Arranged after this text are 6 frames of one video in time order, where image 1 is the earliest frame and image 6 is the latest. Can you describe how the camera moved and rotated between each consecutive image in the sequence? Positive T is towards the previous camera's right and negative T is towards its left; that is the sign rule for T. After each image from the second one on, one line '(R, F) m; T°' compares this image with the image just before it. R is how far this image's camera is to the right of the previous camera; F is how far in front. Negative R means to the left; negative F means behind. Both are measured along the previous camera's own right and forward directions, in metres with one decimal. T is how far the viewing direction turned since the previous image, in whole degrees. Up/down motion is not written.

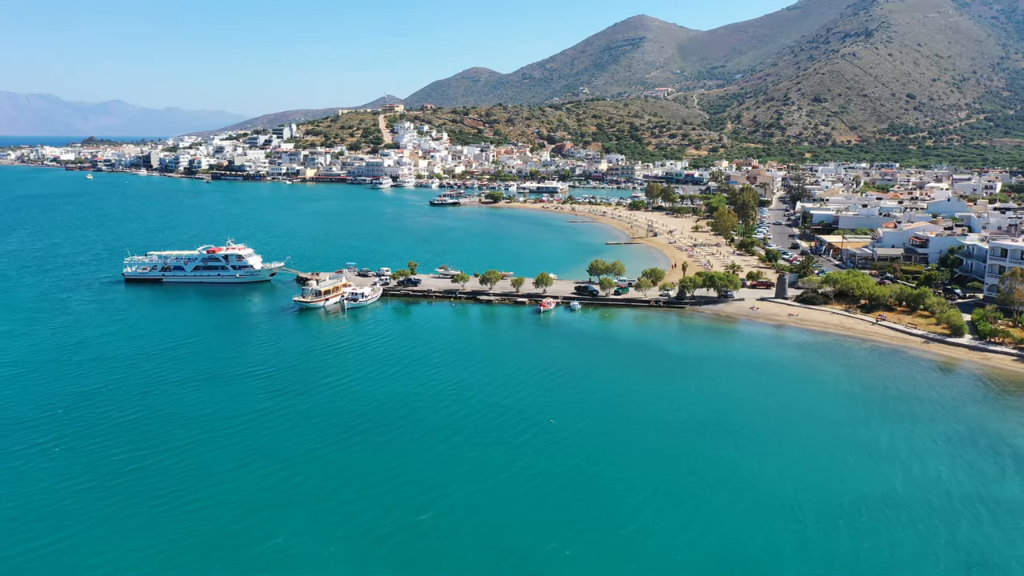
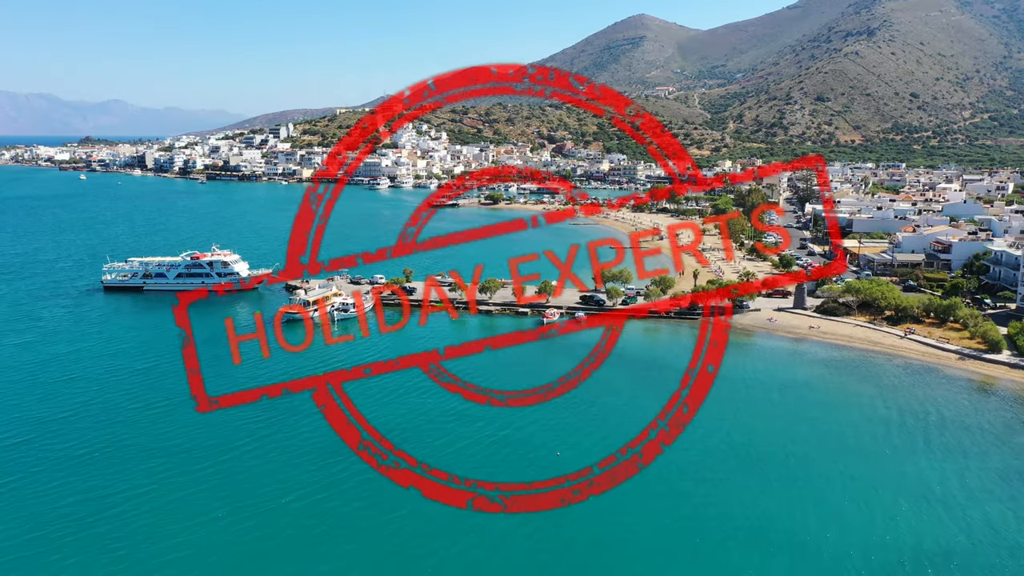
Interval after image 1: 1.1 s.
(-0.1, +1.6) m; 0°
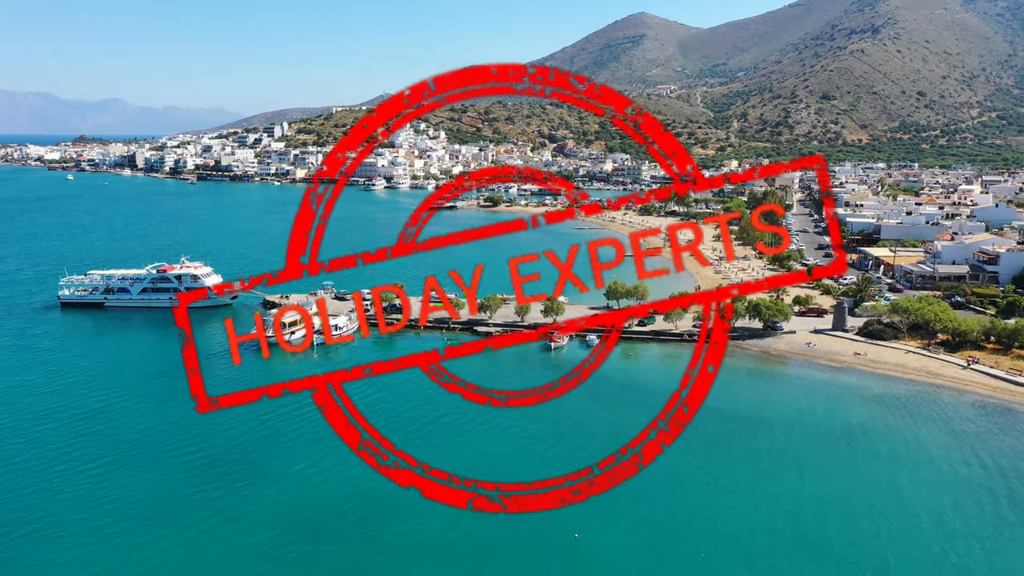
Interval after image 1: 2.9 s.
(-0.1, +2.8) m; 0°
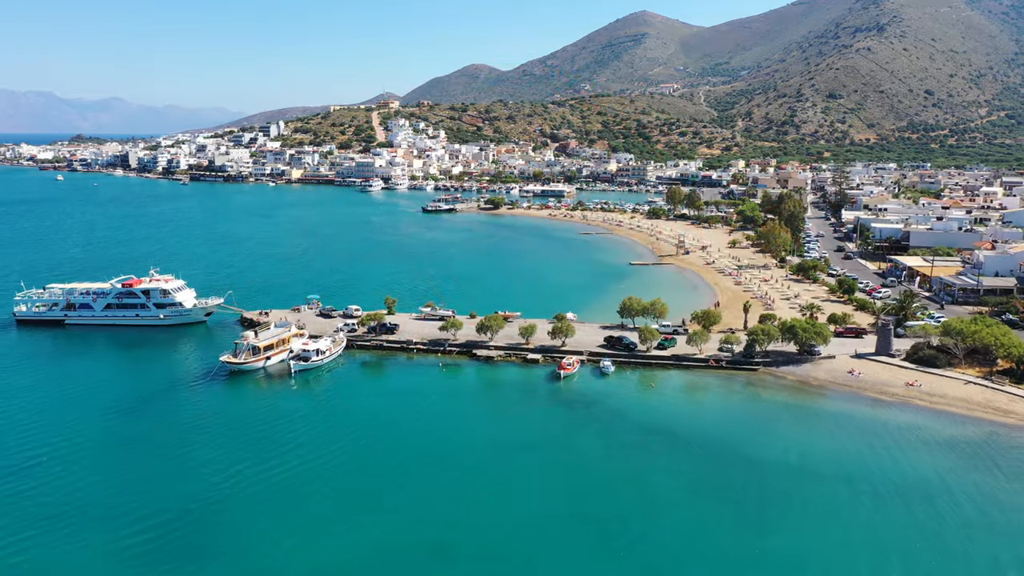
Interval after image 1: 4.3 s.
(-0.1, +2.4) m; 0°
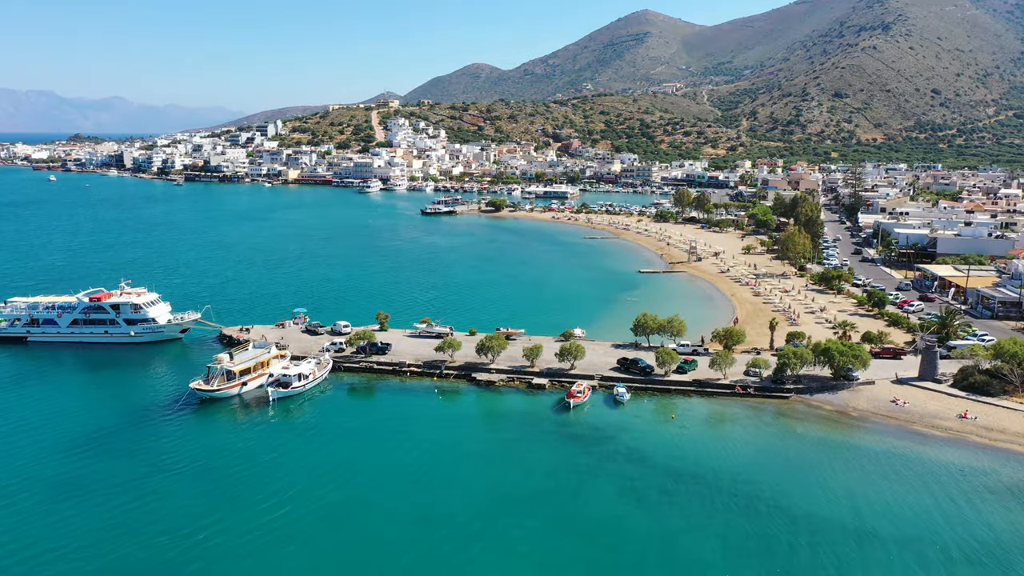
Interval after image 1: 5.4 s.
(-0.1, +1.9) m; 0°
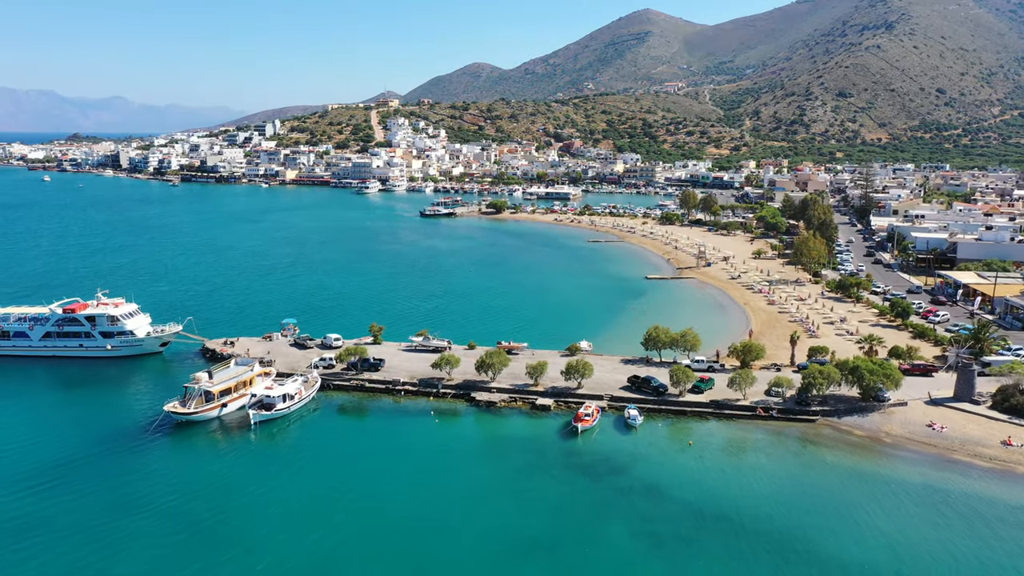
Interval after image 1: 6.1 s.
(0.0, +1.3) m; 0°
